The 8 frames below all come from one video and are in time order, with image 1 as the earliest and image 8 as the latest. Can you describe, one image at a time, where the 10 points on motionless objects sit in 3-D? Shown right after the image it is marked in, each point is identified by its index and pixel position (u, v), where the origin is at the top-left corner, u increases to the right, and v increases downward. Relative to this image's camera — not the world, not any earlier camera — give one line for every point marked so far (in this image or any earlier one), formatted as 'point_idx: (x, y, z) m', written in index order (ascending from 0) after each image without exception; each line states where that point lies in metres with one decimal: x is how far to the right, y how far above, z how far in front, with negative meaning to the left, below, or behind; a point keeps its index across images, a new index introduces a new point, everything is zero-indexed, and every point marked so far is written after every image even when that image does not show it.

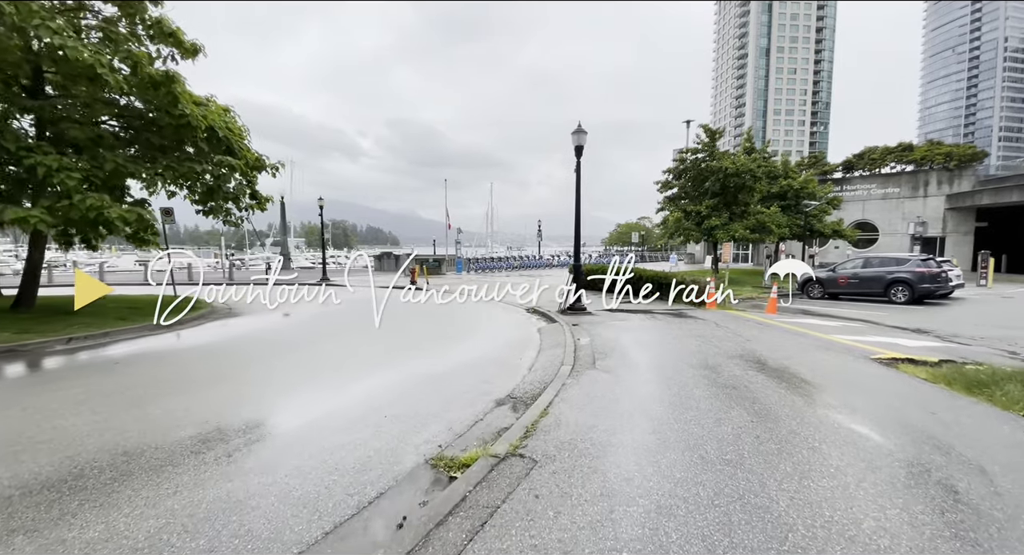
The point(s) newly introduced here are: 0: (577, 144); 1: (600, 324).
0: (+1.6, +3.3, +11.1) m
1: (+1.9, -1.0, +10.0) m
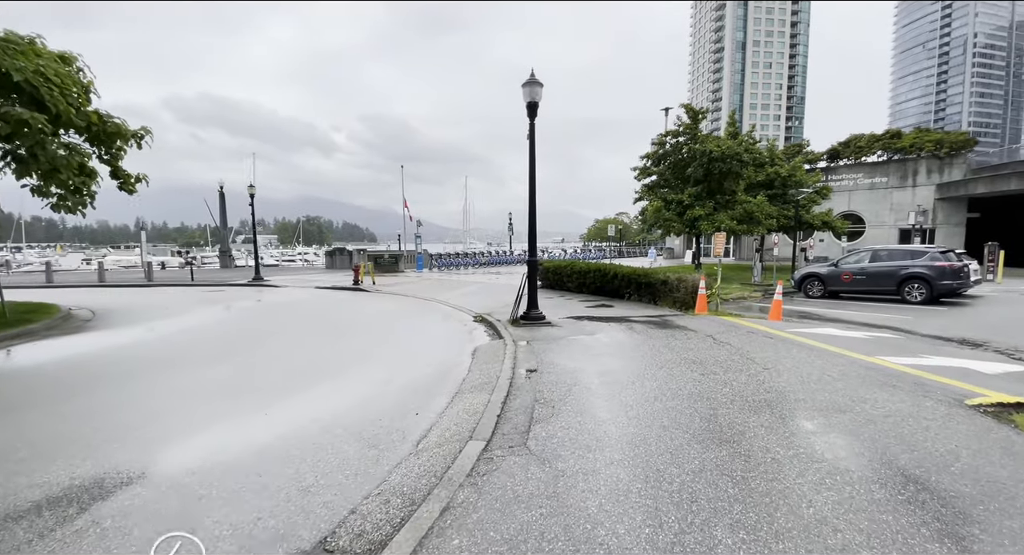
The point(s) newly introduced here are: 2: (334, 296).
0: (+0.3, +3.3, +8.4) m
1: (+0.8, -1.0, +7.3) m
2: (-6.6, -0.7, +17.1) m
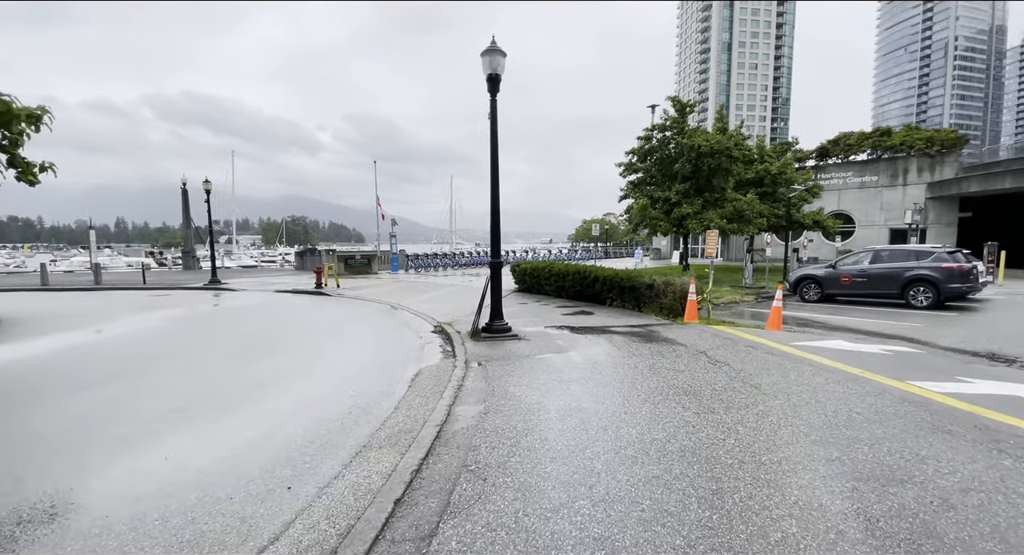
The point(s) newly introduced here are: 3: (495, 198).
0: (-0.3, +3.2, +7.0) m
1: (+0.1, -1.1, +6.0) m
2: (-7.5, -0.8, +15.6) m
3: (-0.3, +1.2, +7.3) m
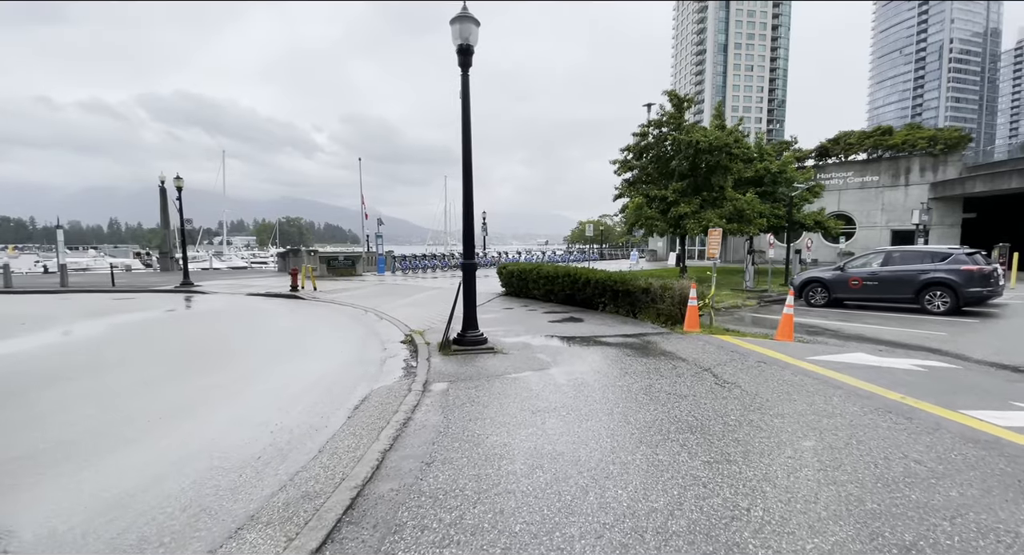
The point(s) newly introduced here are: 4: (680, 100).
0: (-0.7, +3.1, +6.1) m
1: (-0.2, -1.1, +5.0) m
2: (-7.9, -0.8, +14.6) m
3: (-0.6, +1.2, +6.4) m
4: (+7.2, +7.6, +19.7) m
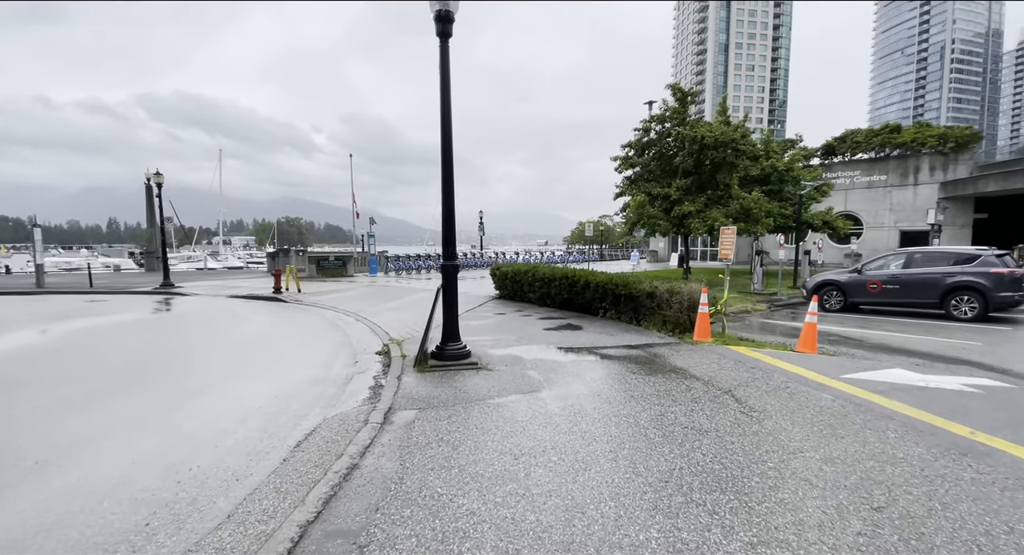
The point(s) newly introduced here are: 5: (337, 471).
0: (-0.8, +3.1, +5.2) m
1: (-0.4, -1.2, +4.1) m
2: (-8.1, -0.9, +13.7) m
3: (-0.8, +1.1, +5.5) m
4: (+7.0, +7.5, +18.8) m
5: (-1.1, -1.3, +3.0) m
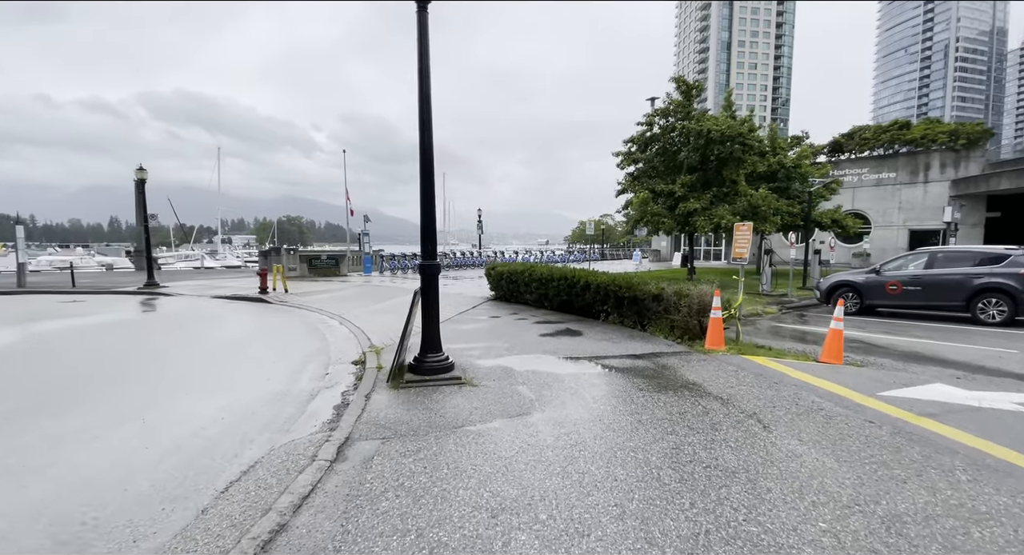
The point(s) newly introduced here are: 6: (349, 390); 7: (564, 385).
0: (-0.9, +3.0, +4.5) m
1: (-0.5, -1.2, +3.4) m
2: (-8.2, -0.9, +13.0) m
3: (-0.9, +1.1, +4.8) m
4: (+7.0, +7.5, +18.1) m
5: (-1.2, -1.3, +2.3) m
6: (-1.7, -1.2, +4.9) m
7: (+0.5, -1.1, +4.7) m
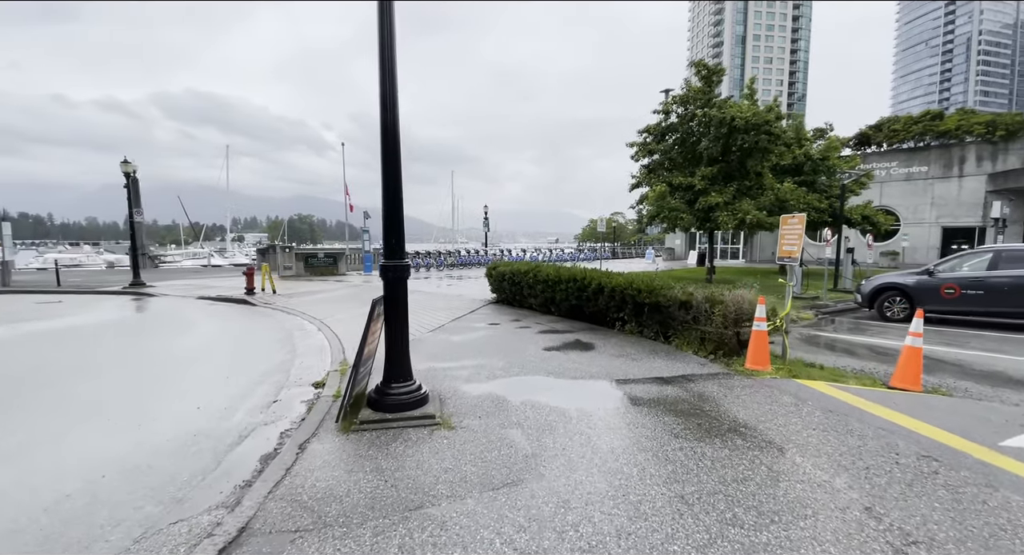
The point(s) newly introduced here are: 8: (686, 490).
0: (-1.0, +3.0, +3.3) m
1: (-0.6, -1.2, +2.3) m
2: (-8.1, -0.9, +12.0) m
3: (-0.9, +1.1, +3.6) m
4: (+7.2, +7.5, +16.7) m
5: (-1.4, -1.3, +1.1) m
6: (-1.8, -1.2, +3.7) m
7: (+0.5, -1.2, +3.5) m
8: (+1.0, -1.2, +2.7) m
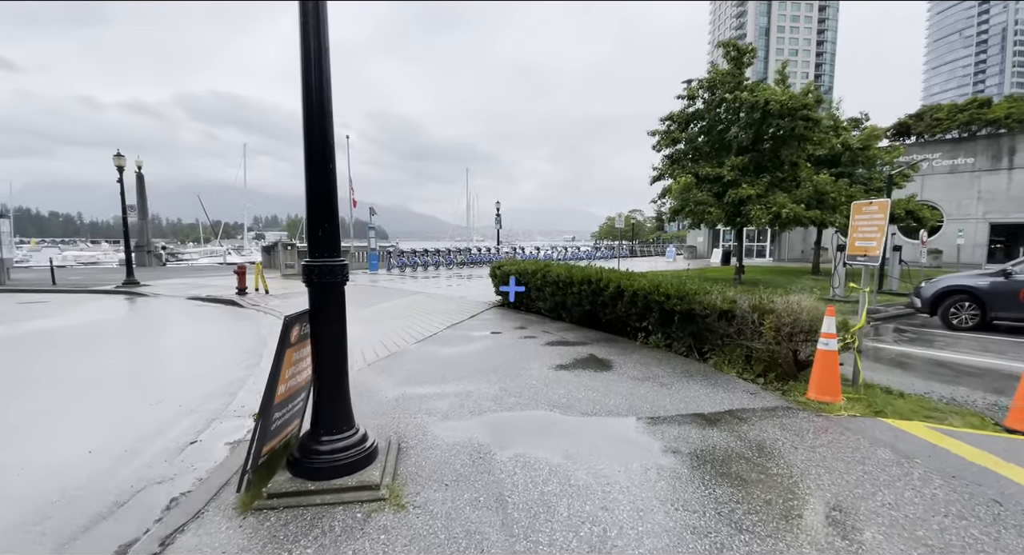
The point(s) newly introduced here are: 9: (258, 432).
0: (-1.1, +3.0, +2.2) m
1: (-0.7, -1.3, +1.2) m
2: (-7.9, -0.9, +11.2) m
3: (-1.0, +1.1, +2.5) m
4: (+7.5, +7.5, +15.3) m
5: (-1.6, -1.4, 0.0) m
6: (-1.9, -1.3, +2.7) m
7: (+0.3, -1.2, +2.3) m
8: (+0.9, -1.3, +1.5) m
9: (-1.2, -1.1, +2.6) m
